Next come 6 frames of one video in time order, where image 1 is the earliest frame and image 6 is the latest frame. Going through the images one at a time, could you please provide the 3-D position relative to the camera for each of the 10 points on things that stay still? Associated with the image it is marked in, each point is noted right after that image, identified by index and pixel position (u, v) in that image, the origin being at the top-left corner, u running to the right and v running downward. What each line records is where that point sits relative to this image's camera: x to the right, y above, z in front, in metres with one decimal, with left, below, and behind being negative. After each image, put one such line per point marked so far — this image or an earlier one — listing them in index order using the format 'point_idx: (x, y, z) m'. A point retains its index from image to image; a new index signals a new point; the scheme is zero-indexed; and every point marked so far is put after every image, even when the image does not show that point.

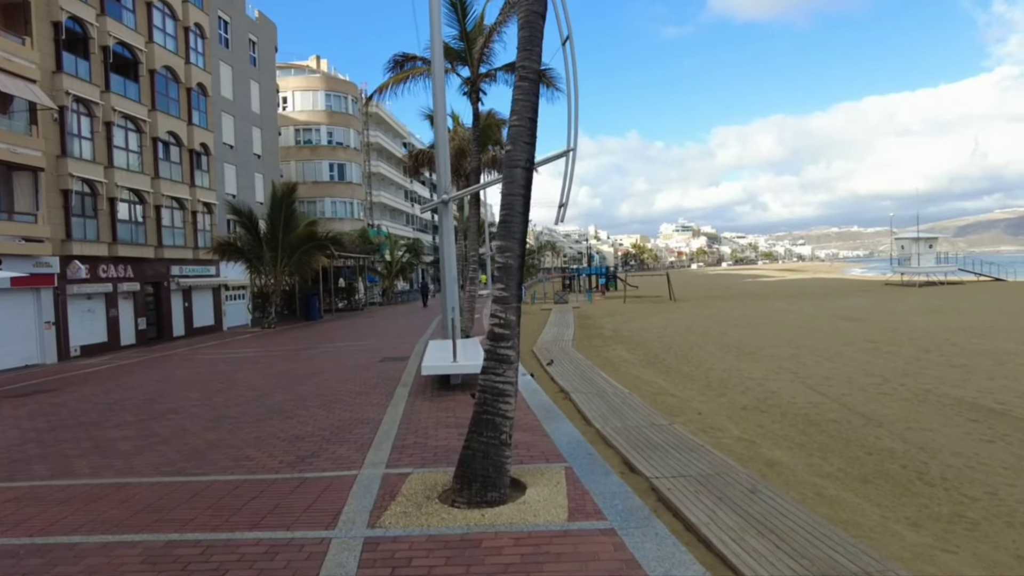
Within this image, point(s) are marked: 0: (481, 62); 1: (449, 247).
0: (-0.7, +5.0, +14.5) m
1: (-1.0, +0.7, +11.0) m
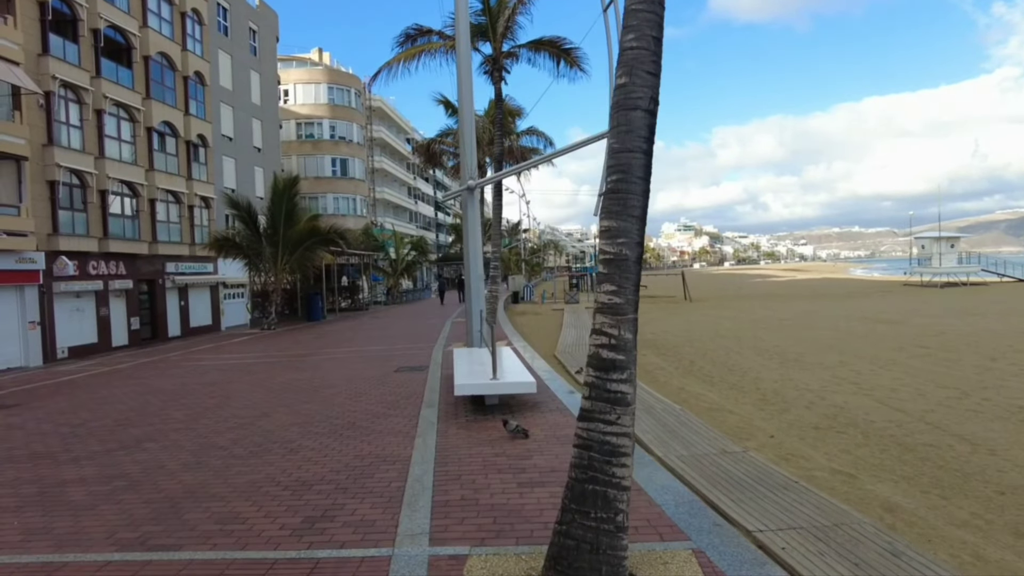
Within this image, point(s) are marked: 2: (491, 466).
0: (-0.2, +5.0, +13.1) m
1: (-0.6, +0.7, +9.6) m
2: (-0.1, -1.2, +4.5) m
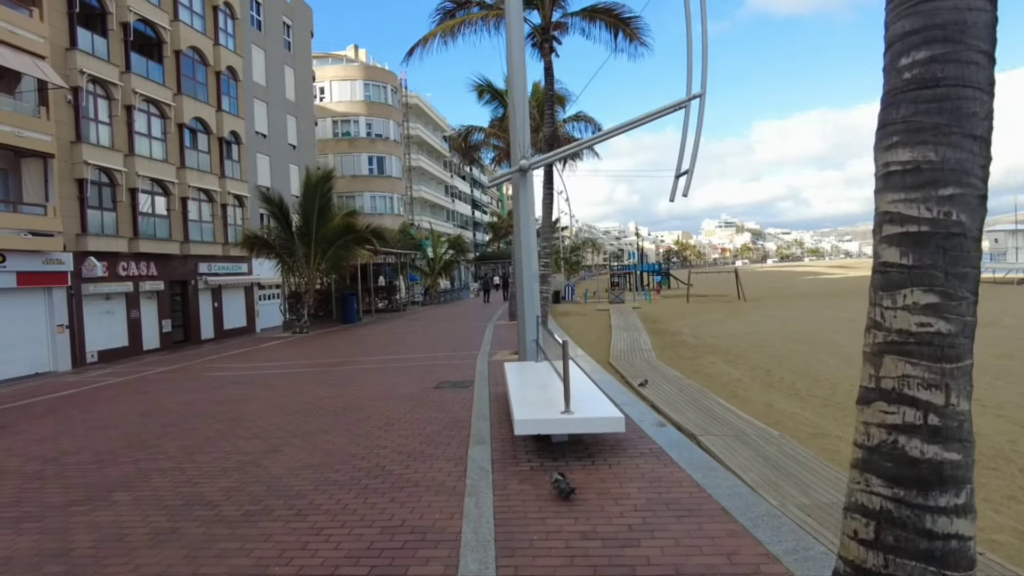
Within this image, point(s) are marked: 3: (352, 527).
0: (+0.7, +5.0, +11.6) m
1: (+0.2, +0.7, +8.2) m
2: (+0.3, -1.3, +3.0) m
3: (-0.9, -1.3, +3.7) m
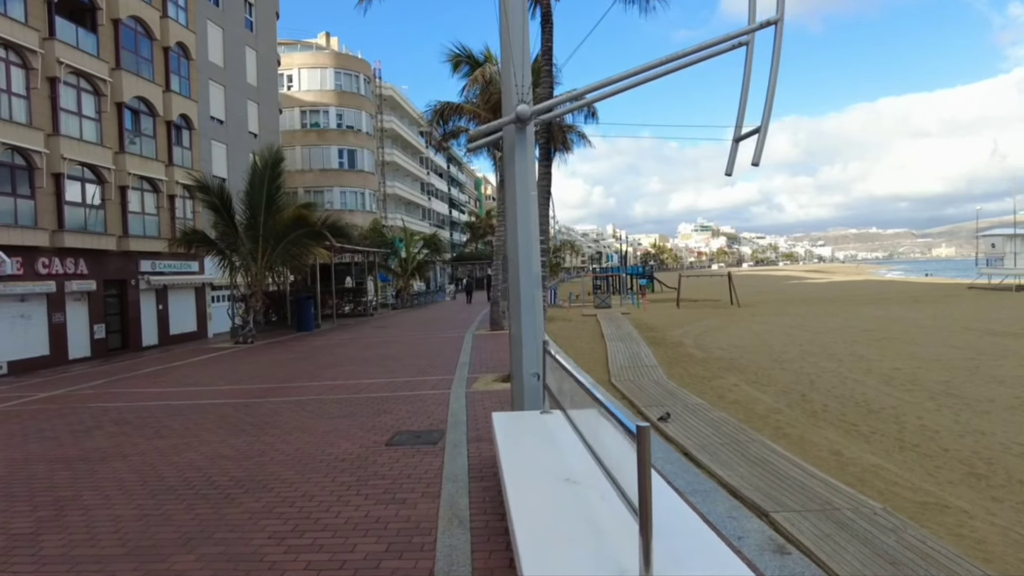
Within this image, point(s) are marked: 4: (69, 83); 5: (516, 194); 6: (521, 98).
0: (+0.6, +4.9, +9.2) m
1: (+0.1, +0.6, +5.7) m
2: (+0.4, -1.3, +0.6) m
3: (-0.8, -1.4, +1.2) m
4: (-13.5, +6.3, +19.9) m
5: (+0.1, +0.8, +5.6) m
6: (+0.1, +1.8, +6.0) m
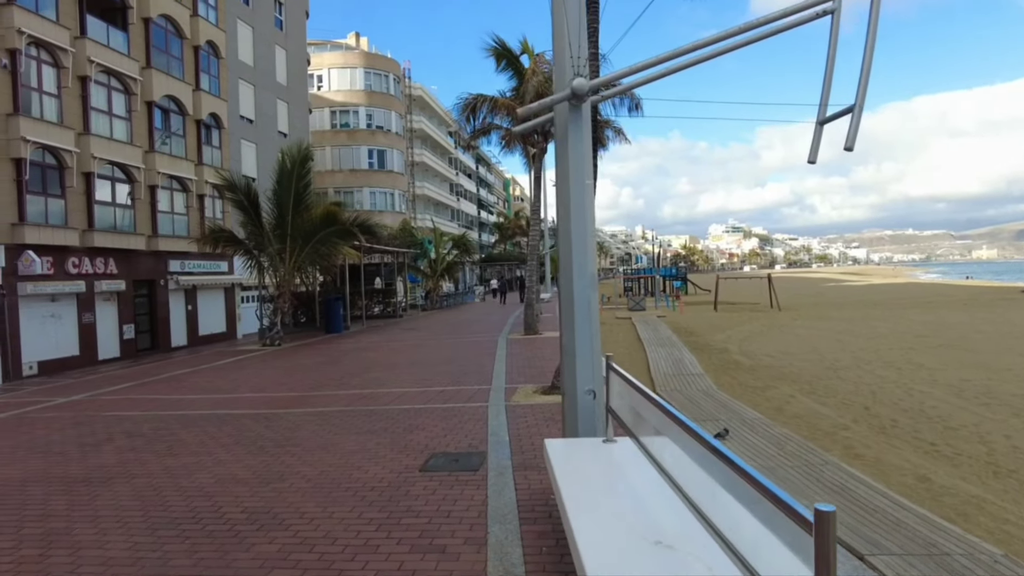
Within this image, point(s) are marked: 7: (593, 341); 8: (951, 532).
0: (+1.1, +4.9, +8.5) m
1: (+0.5, +0.6, +5.0) m
2: (+0.6, -1.3, -0.1) m
3: (-0.6, -1.4, +0.5) m
4: (-12.5, +6.3, +19.7) m
5: (+0.4, +0.8, +4.9) m
6: (+0.5, +1.8, +5.3) m
7: (+0.6, -0.4, +5.0) m
8: (+3.3, -1.9, +4.9) m
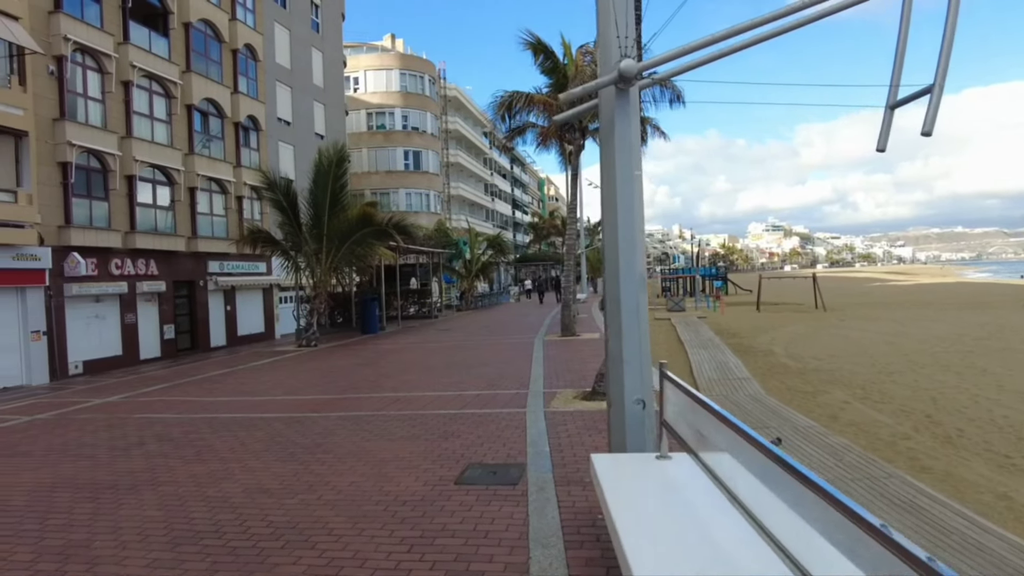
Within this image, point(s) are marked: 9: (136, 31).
0: (+1.6, +4.9, +8.1) m
1: (+0.8, +0.6, +4.7) m
2: (+0.6, -1.3, -0.5) m
3: (-0.6, -1.4, +0.2) m
4: (-11.4, +6.2, +20.1) m
5: (+0.7, +0.8, +4.6) m
6: (+0.8, +1.8, +4.9) m
7: (+0.9, -0.4, +4.6) m
8: (+3.6, -1.9, +4.4) m
9: (-11.5, +7.9, +19.9) m
